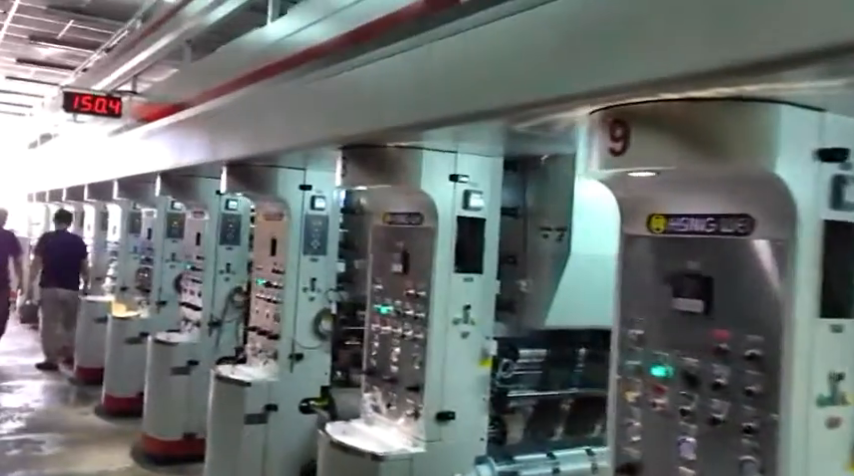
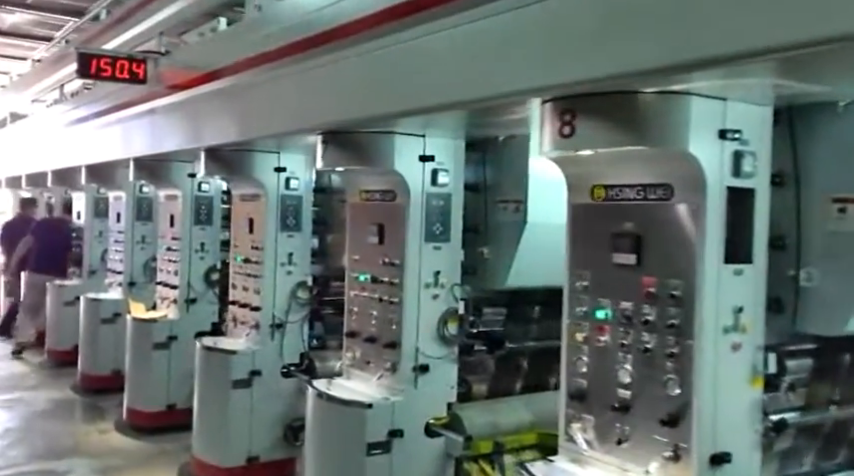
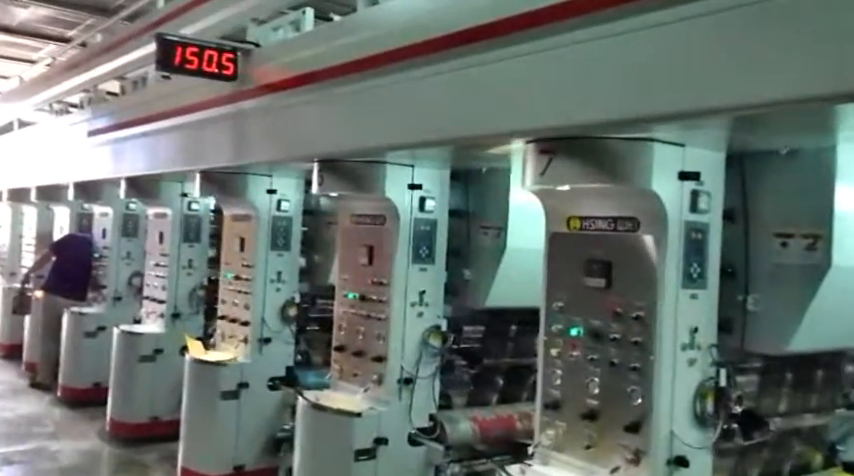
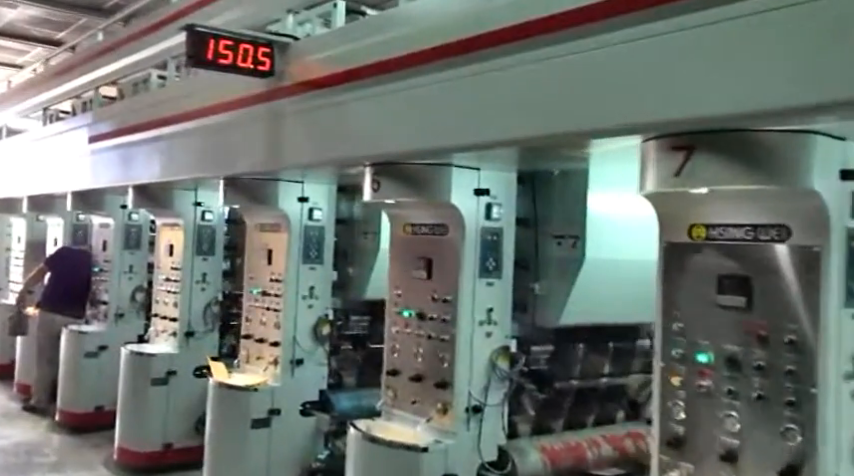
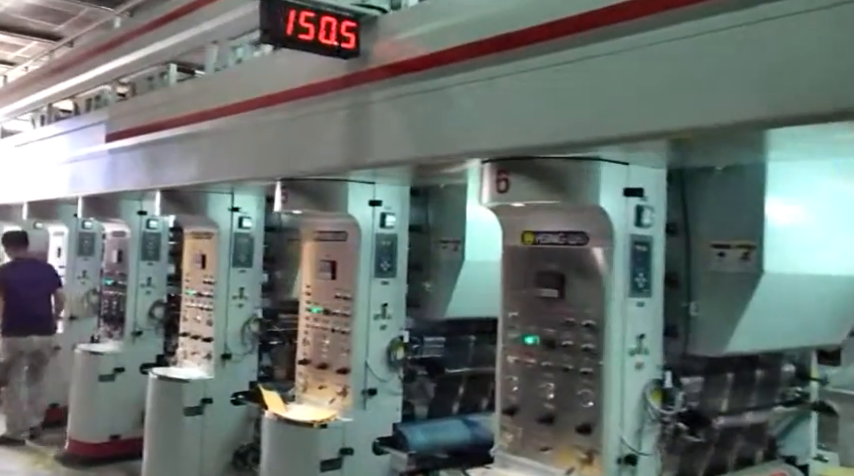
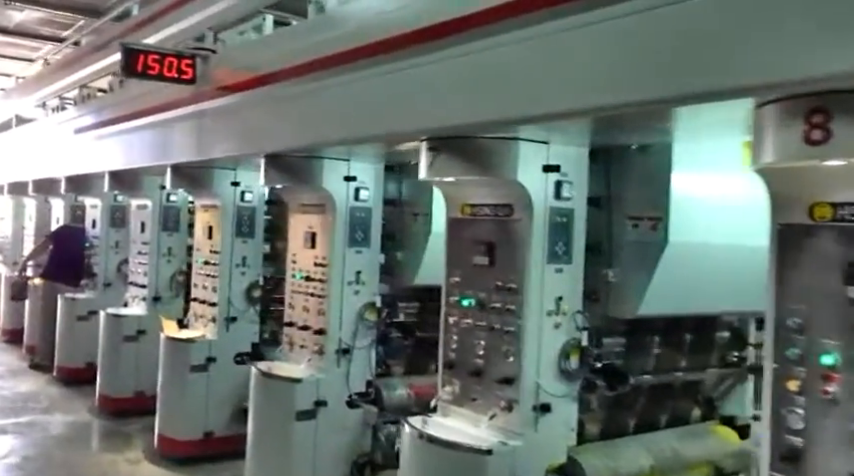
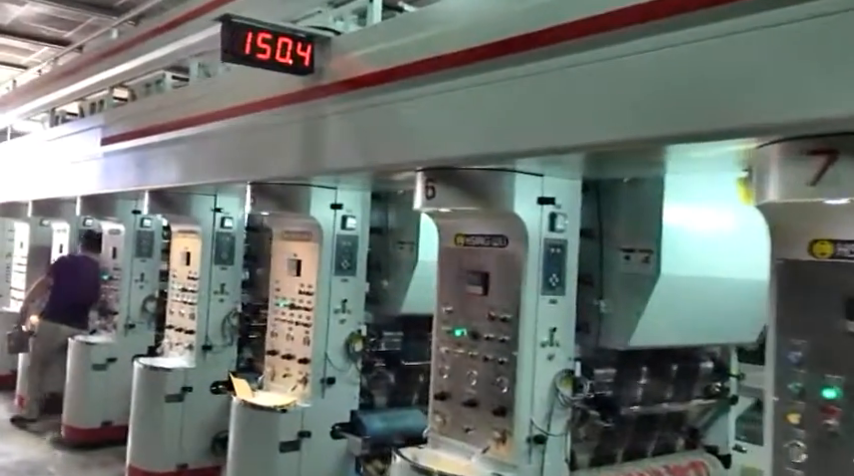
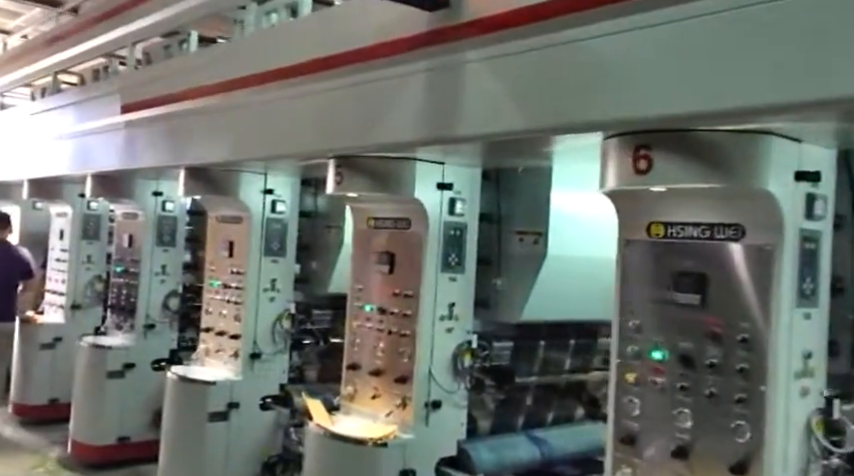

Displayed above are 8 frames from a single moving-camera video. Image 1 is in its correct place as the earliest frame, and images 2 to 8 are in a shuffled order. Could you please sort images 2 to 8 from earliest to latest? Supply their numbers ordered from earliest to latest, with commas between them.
2, 6, 3, 4, 7, 5, 8
